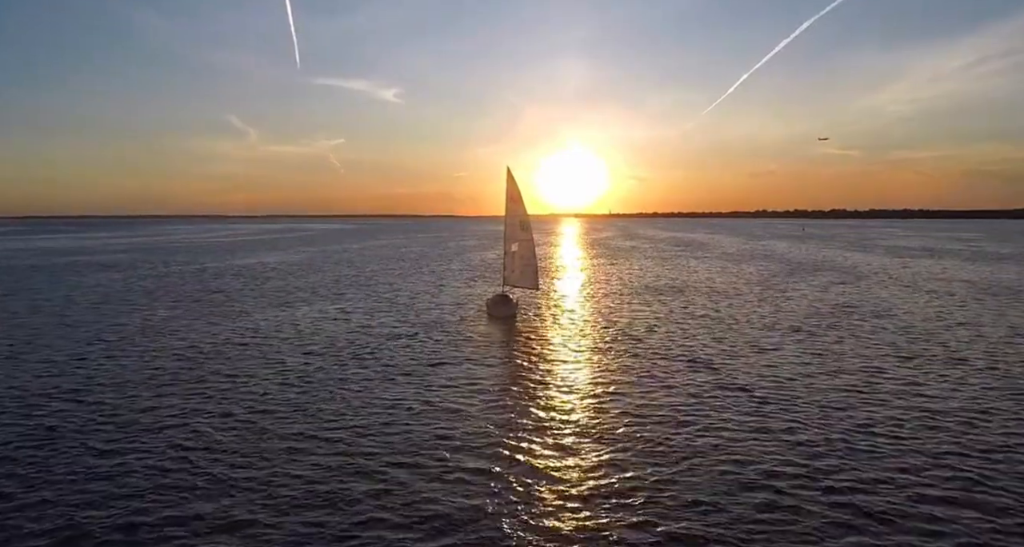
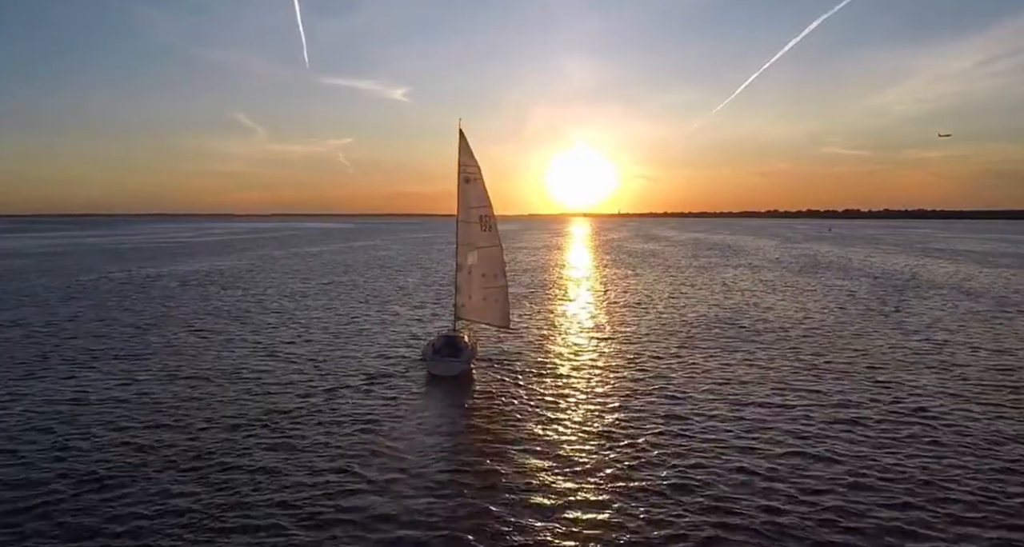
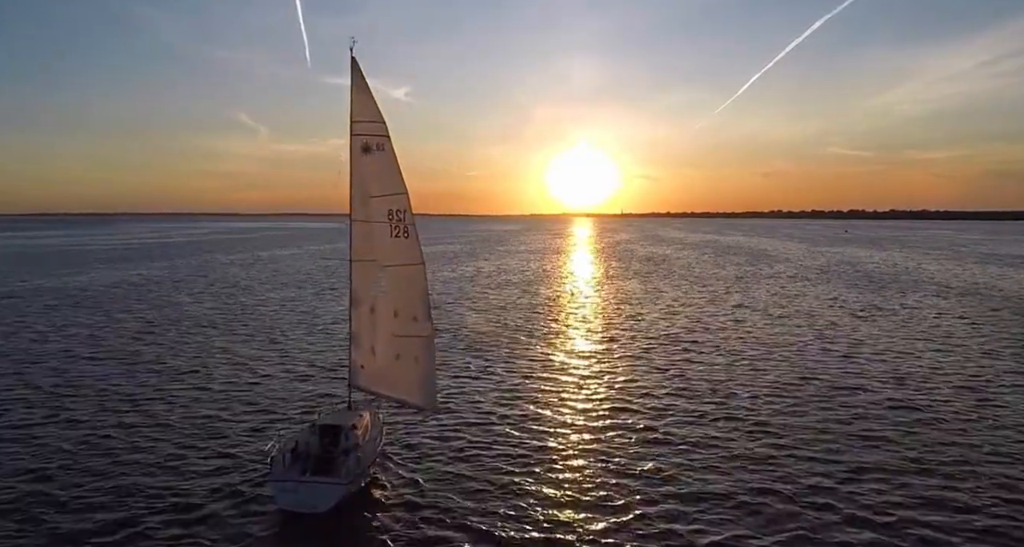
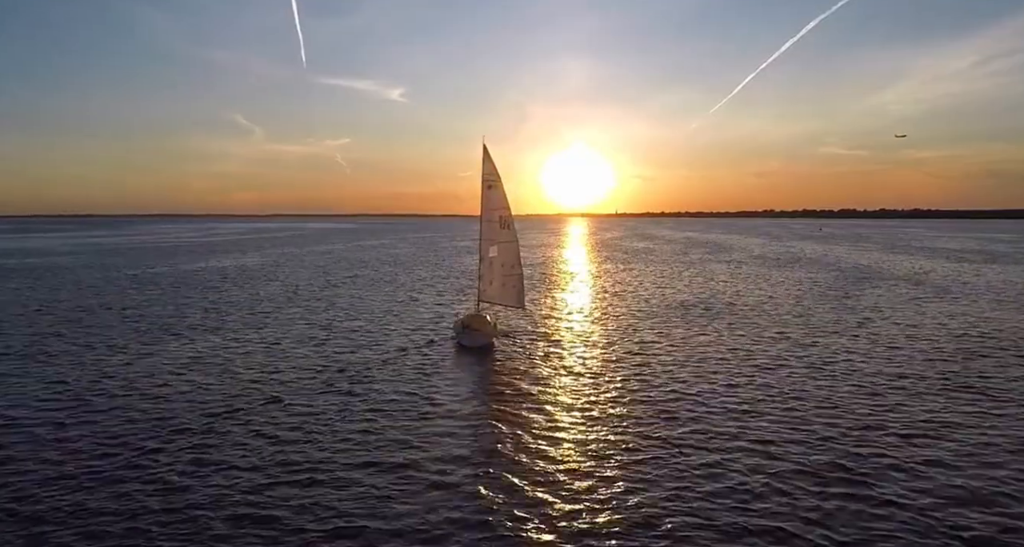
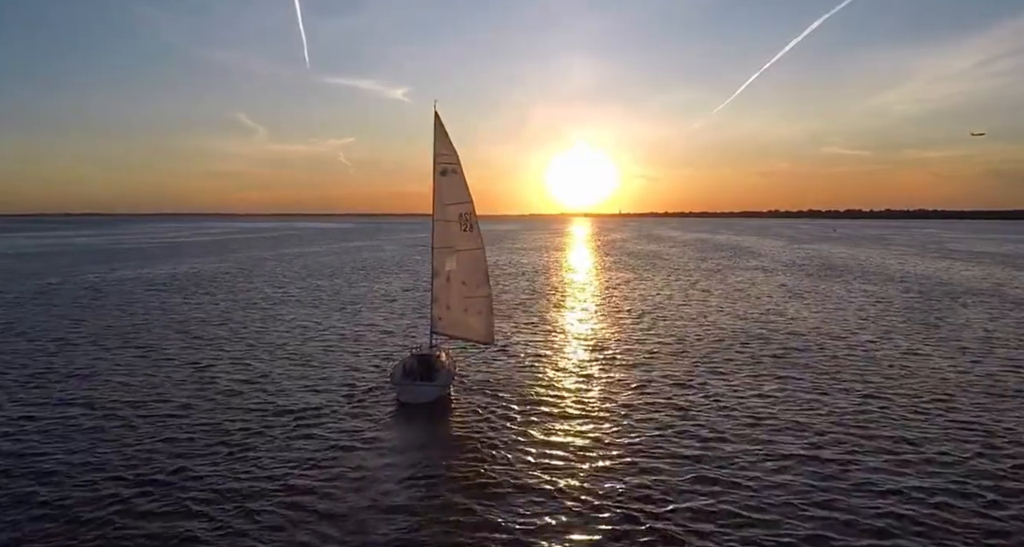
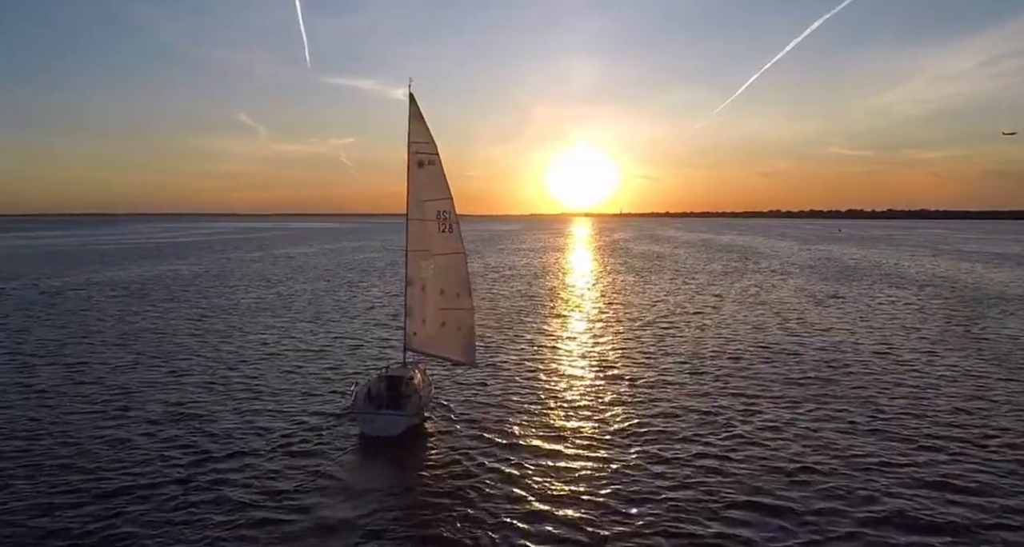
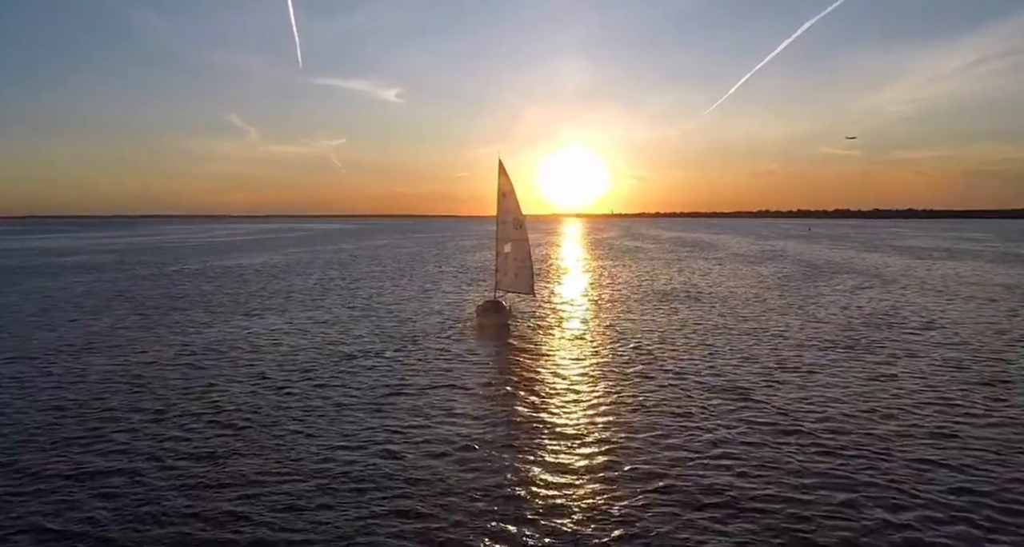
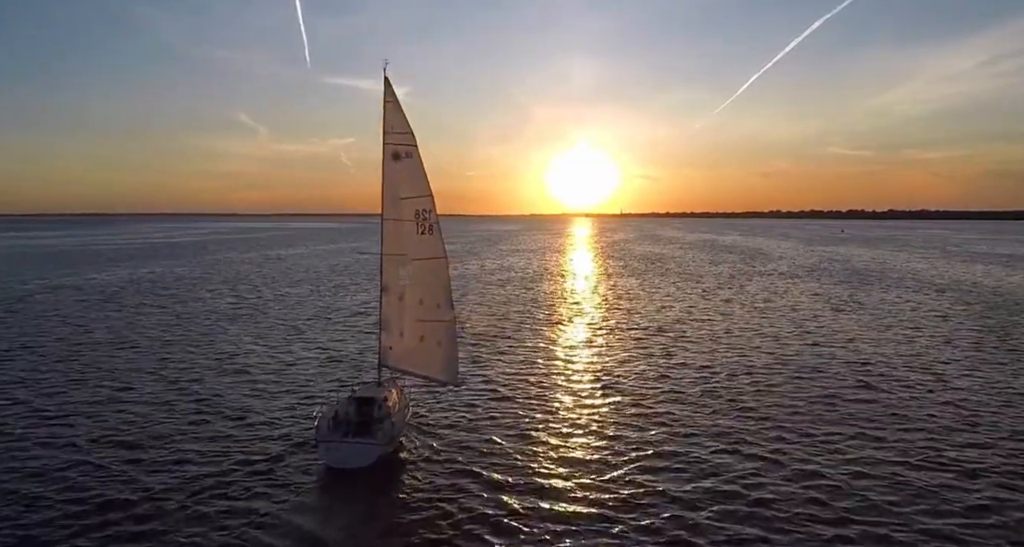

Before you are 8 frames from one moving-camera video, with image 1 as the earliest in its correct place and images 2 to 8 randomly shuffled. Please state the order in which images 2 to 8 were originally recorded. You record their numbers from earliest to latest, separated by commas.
7, 4, 2, 5, 6, 8, 3
